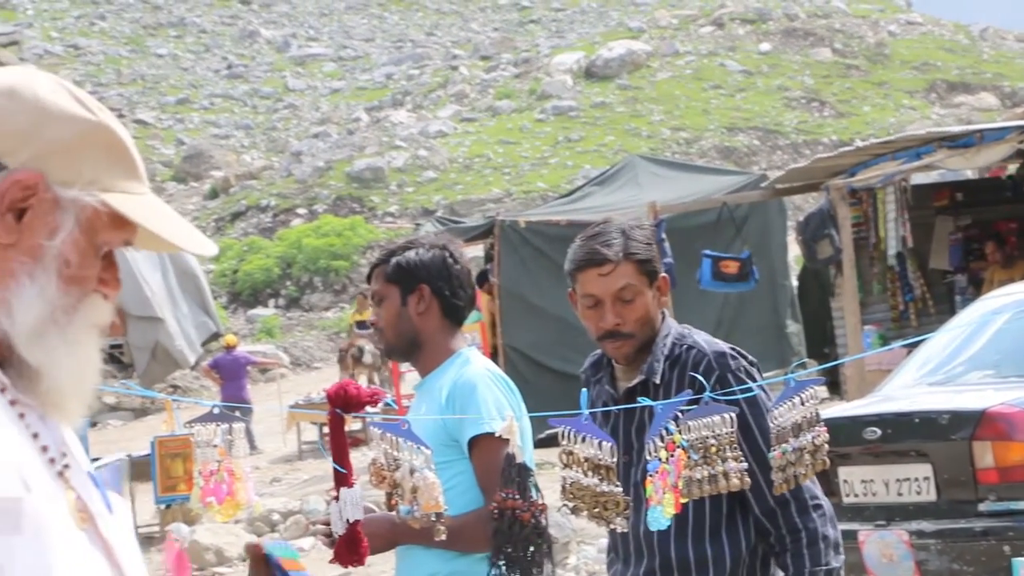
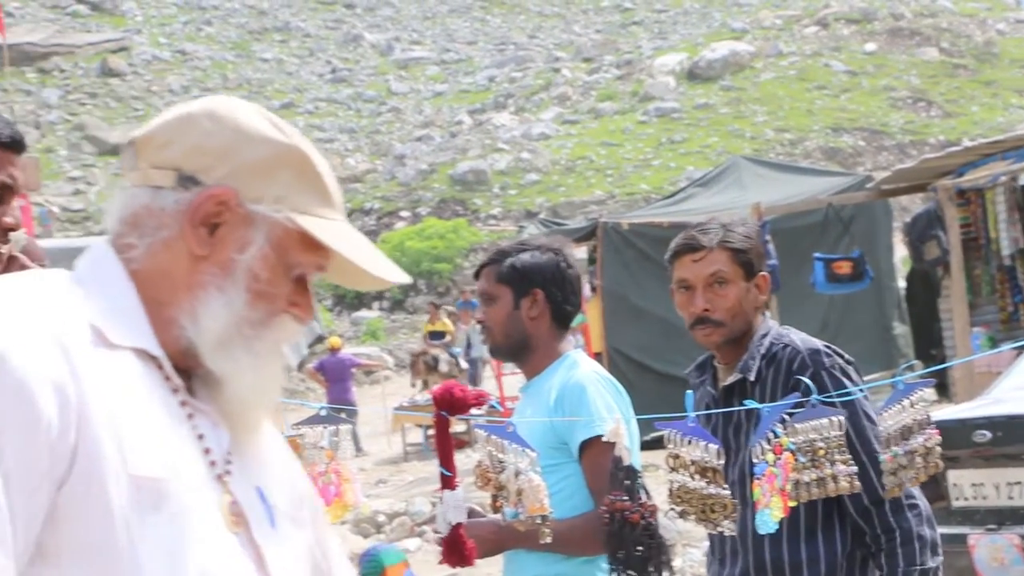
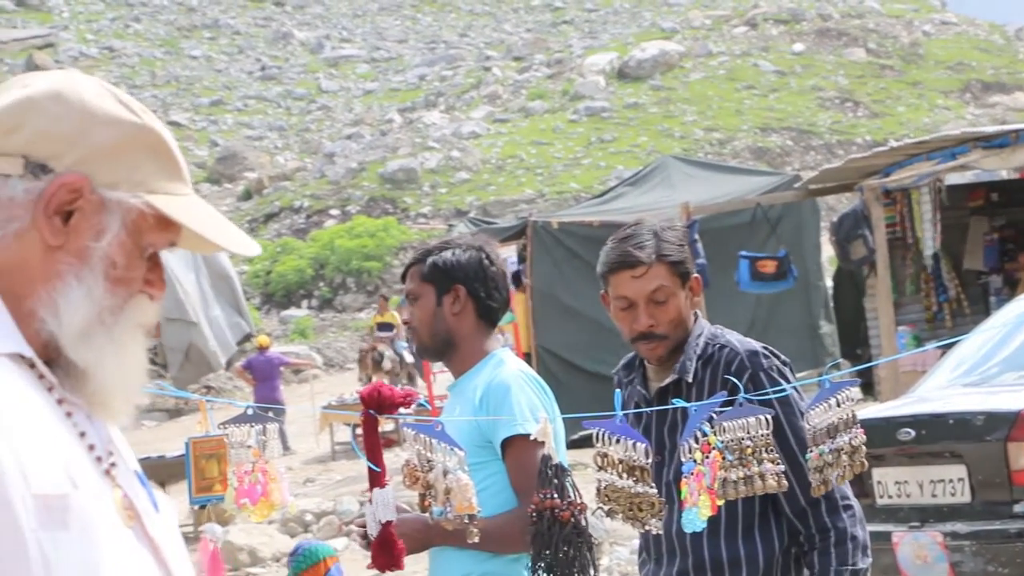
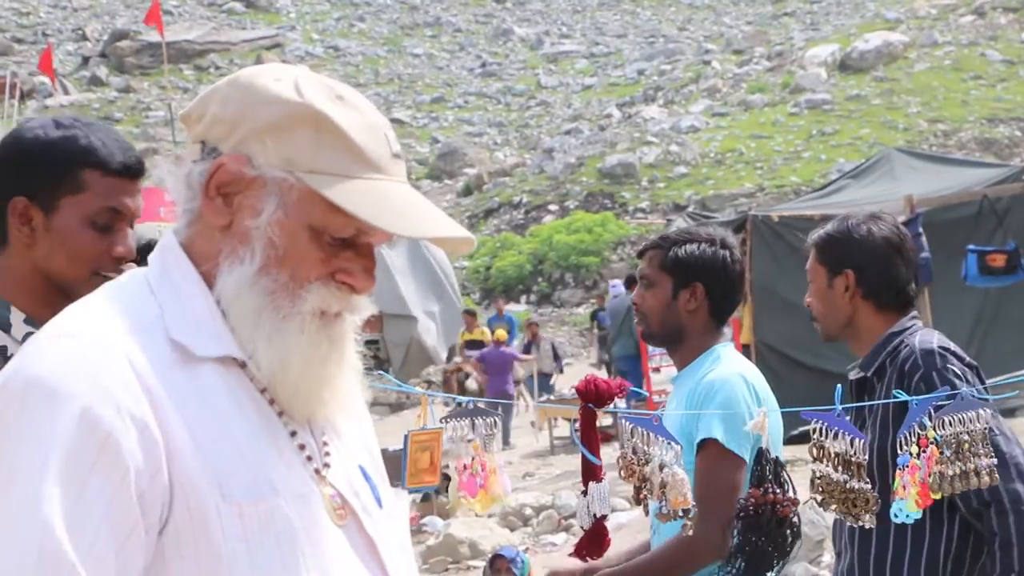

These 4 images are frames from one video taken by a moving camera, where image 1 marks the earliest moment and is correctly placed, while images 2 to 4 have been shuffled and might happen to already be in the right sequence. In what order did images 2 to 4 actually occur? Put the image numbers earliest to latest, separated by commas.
3, 2, 4
